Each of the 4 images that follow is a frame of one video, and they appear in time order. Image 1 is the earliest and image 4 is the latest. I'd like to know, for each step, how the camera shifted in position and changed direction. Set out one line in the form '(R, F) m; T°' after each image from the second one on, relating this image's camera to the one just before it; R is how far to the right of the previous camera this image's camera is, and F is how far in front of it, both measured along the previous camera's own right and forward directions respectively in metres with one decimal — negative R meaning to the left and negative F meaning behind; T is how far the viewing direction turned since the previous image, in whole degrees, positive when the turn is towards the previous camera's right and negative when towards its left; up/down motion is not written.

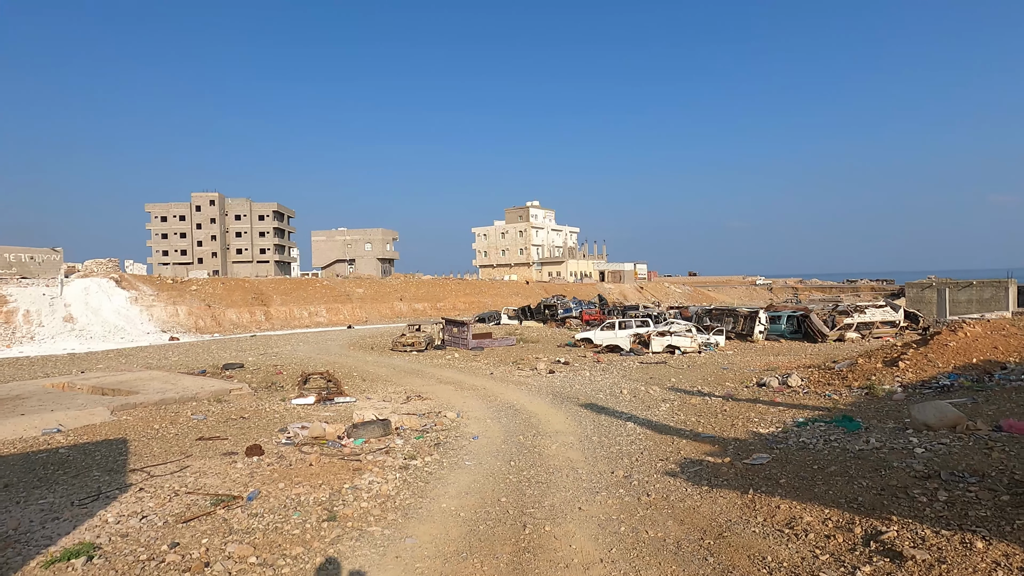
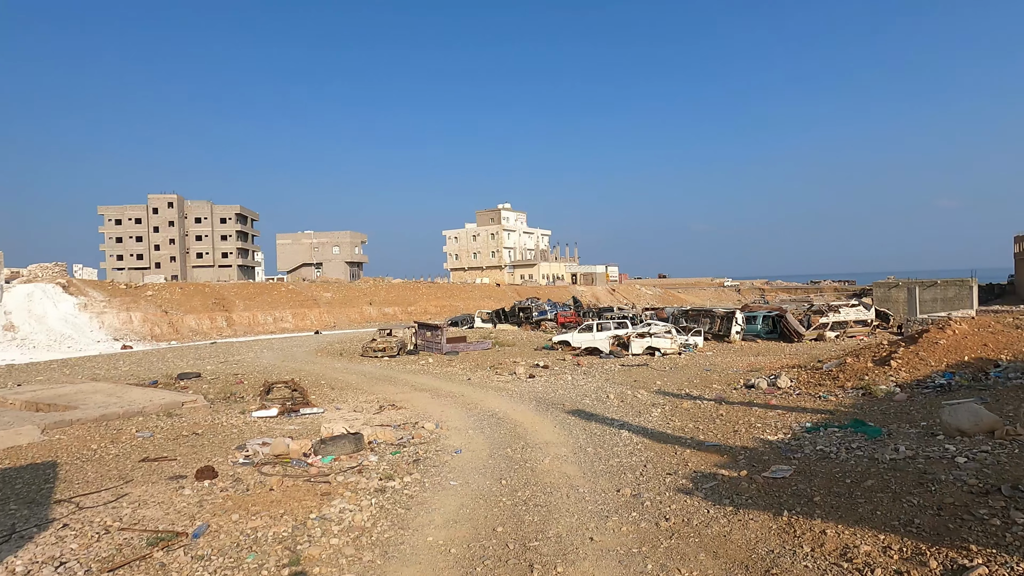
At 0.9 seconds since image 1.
(-0.3, +1.0) m; +3°
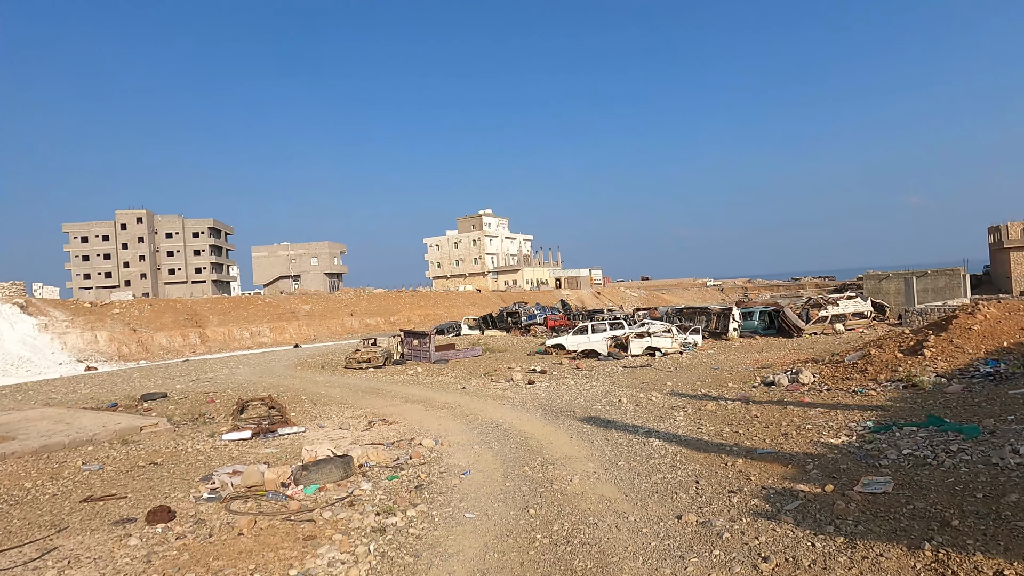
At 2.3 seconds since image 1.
(-0.5, +1.6) m; +2°
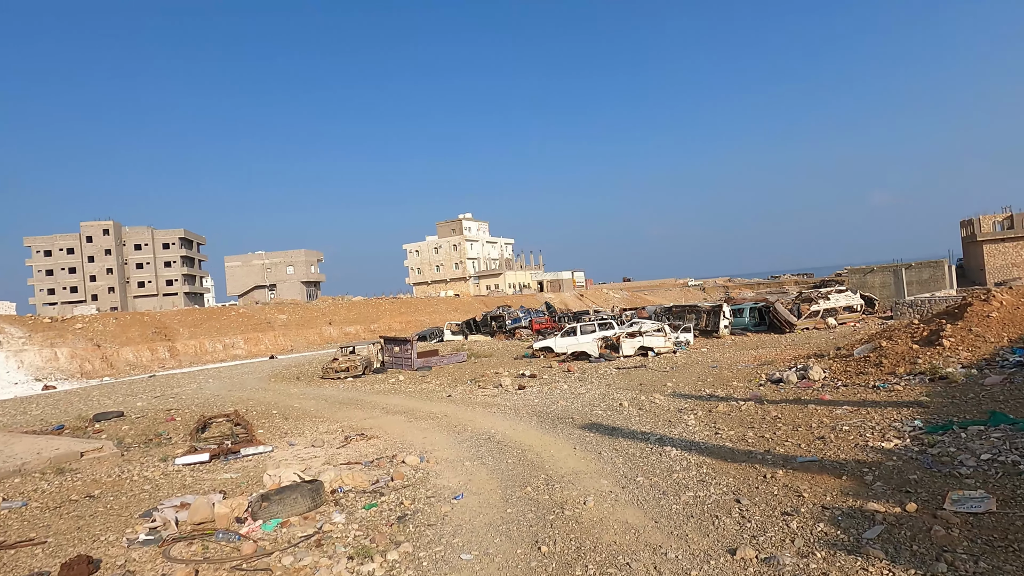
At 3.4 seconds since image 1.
(-0.2, +1.3) m; +2°
